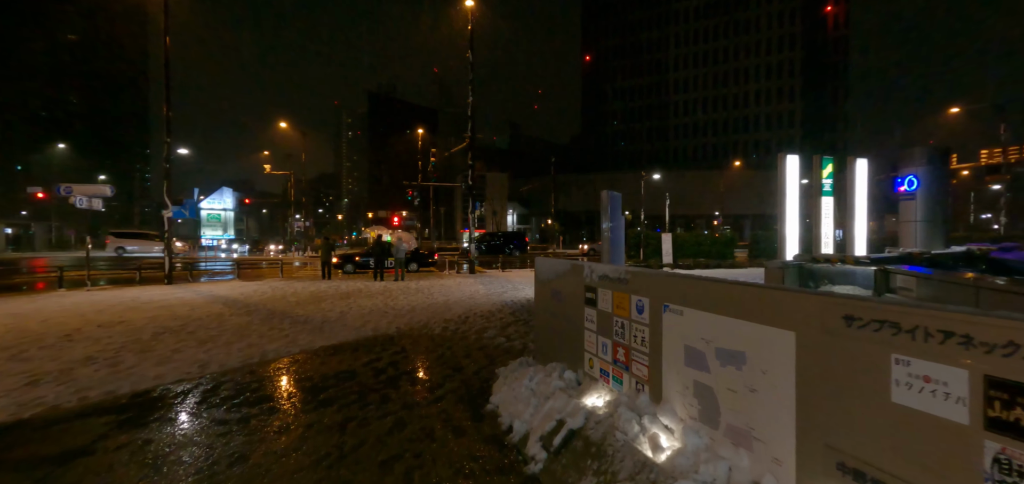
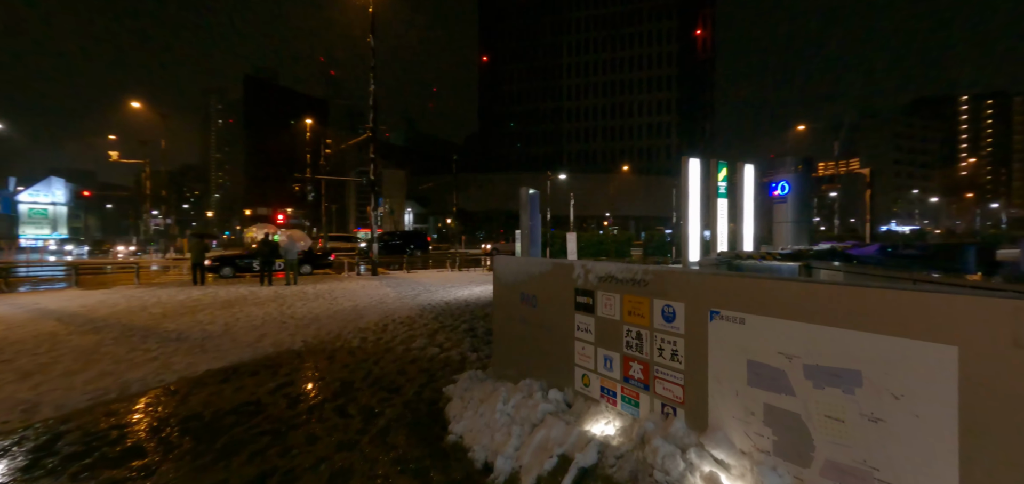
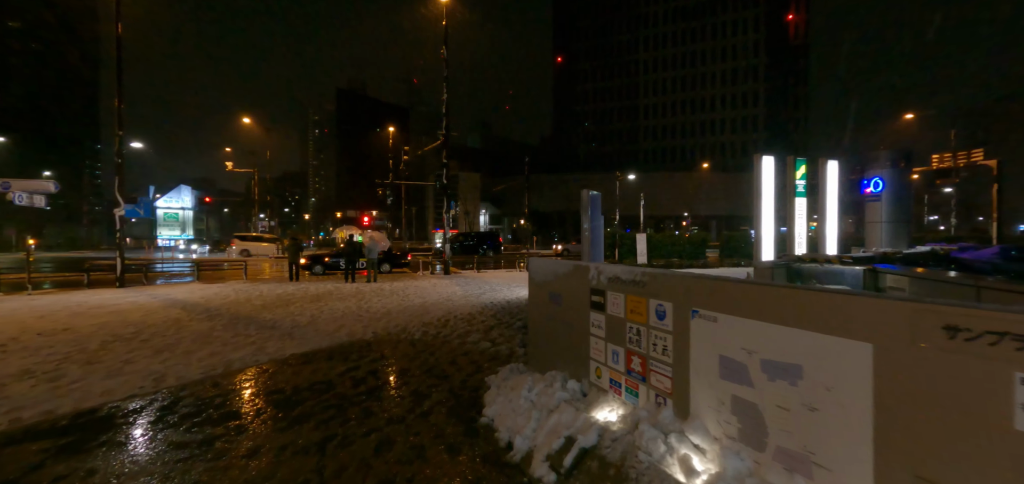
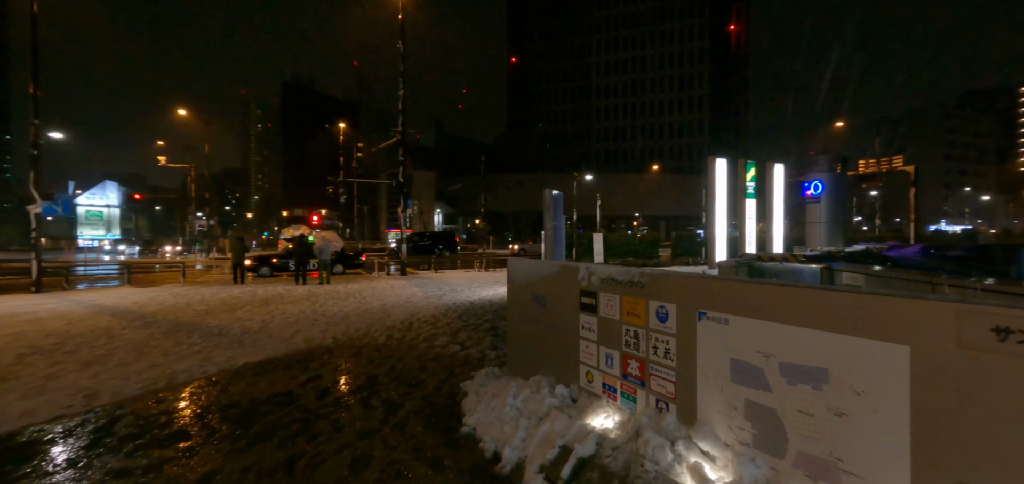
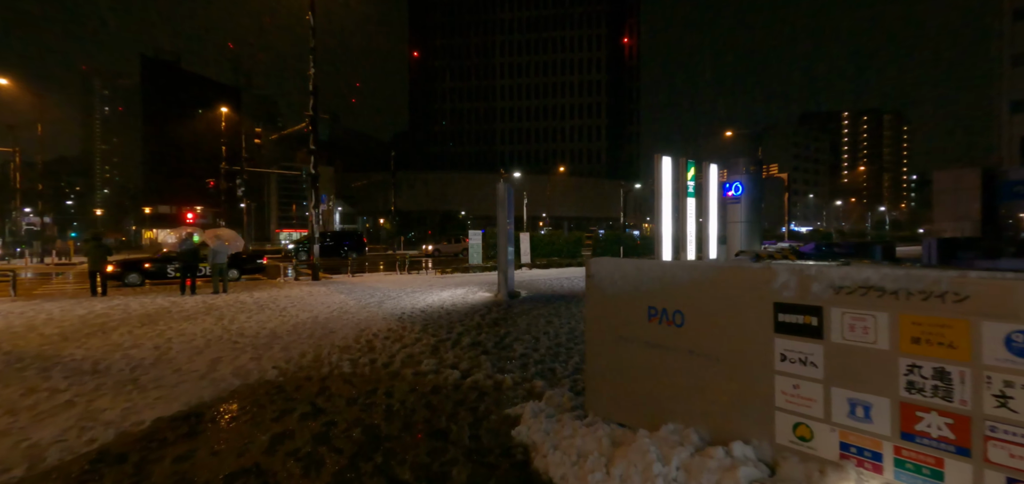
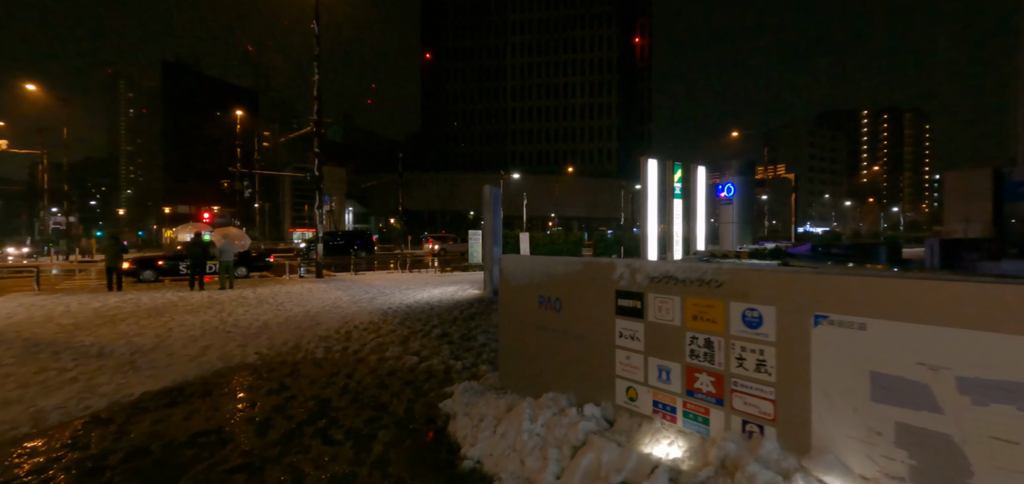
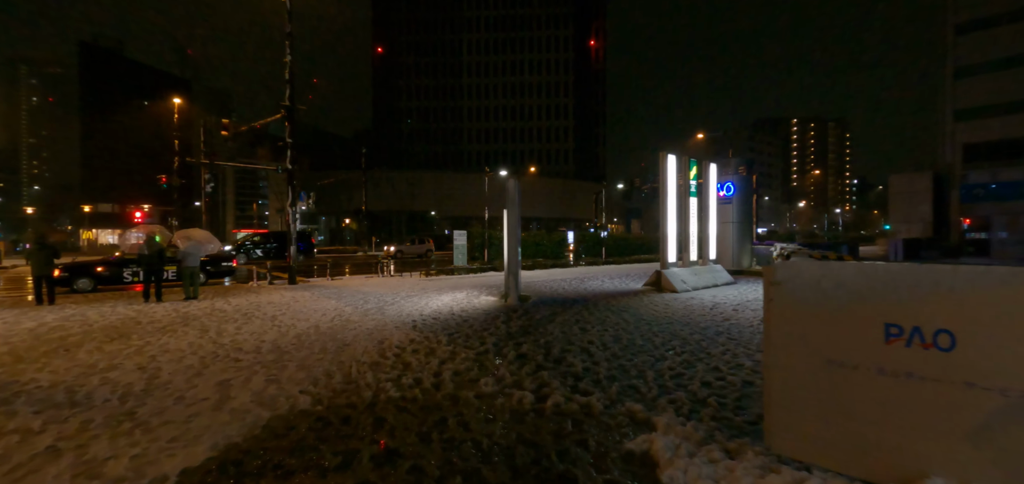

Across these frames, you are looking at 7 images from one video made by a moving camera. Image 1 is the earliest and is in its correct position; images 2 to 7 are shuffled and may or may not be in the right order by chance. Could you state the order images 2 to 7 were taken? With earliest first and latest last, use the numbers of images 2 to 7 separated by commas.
3, 4, 2, 6, 5, 7
